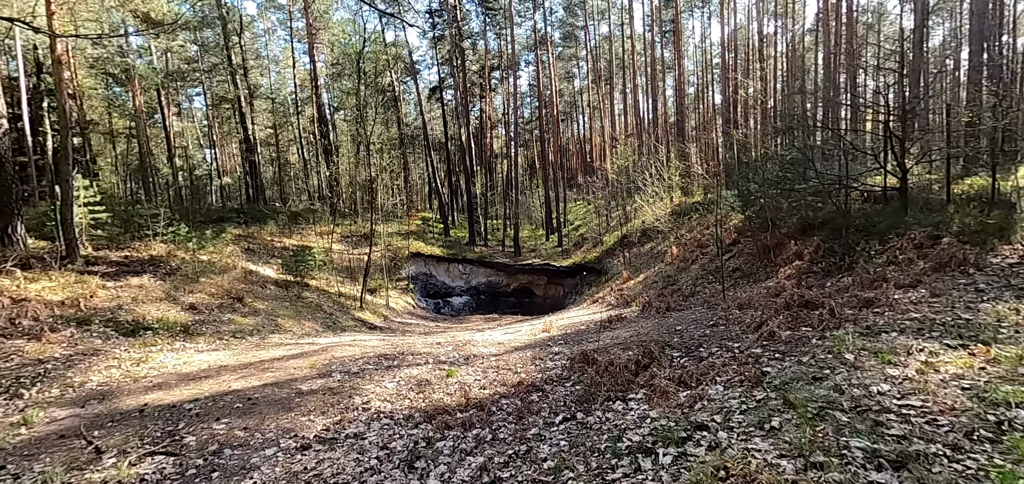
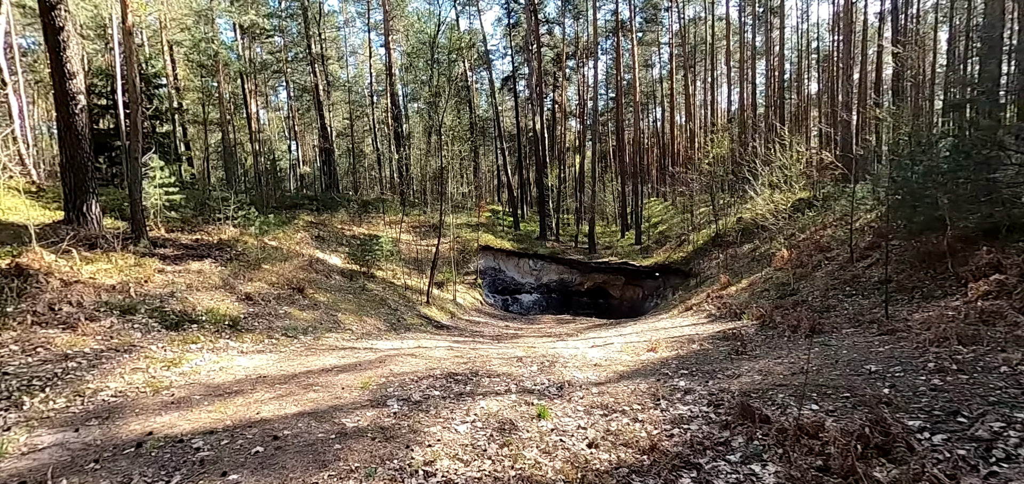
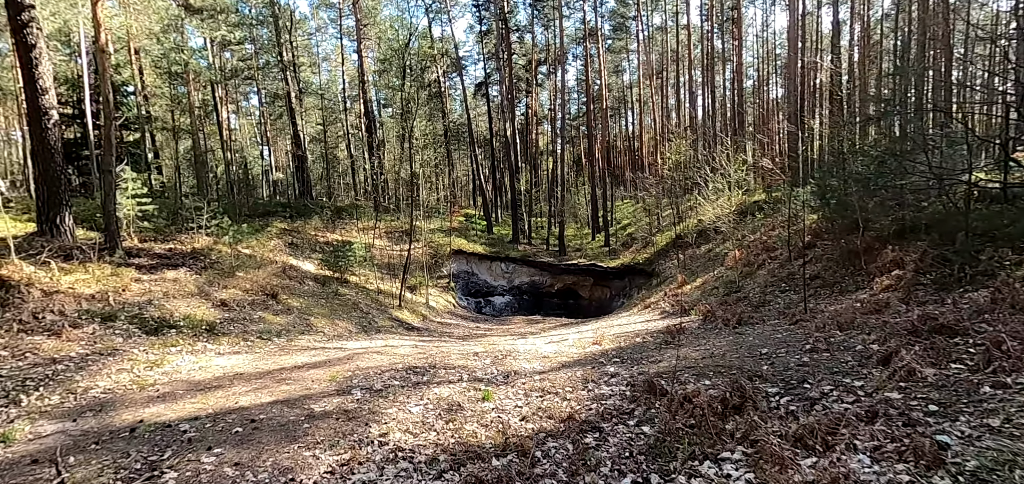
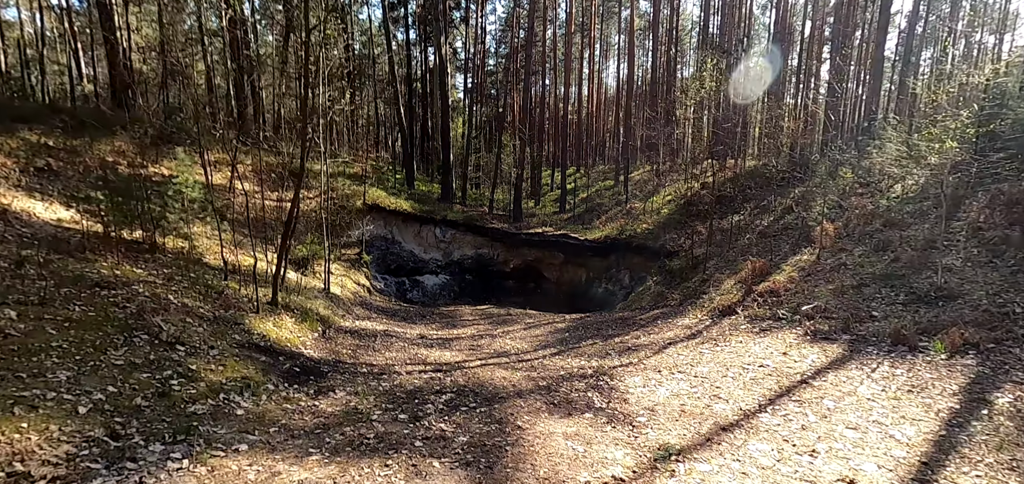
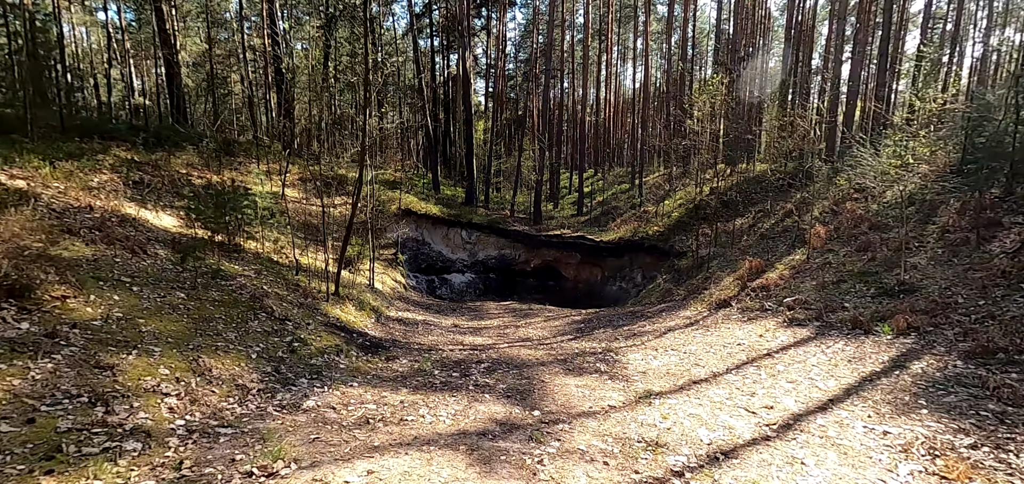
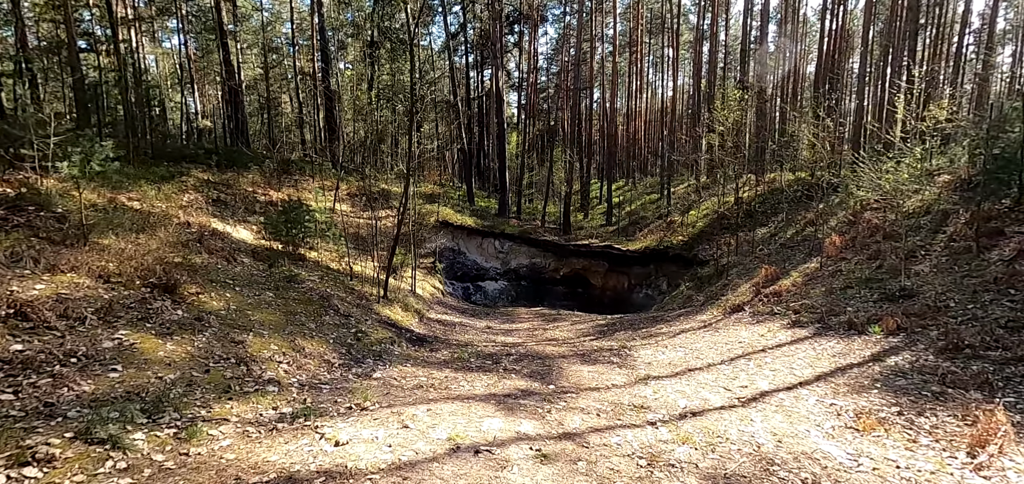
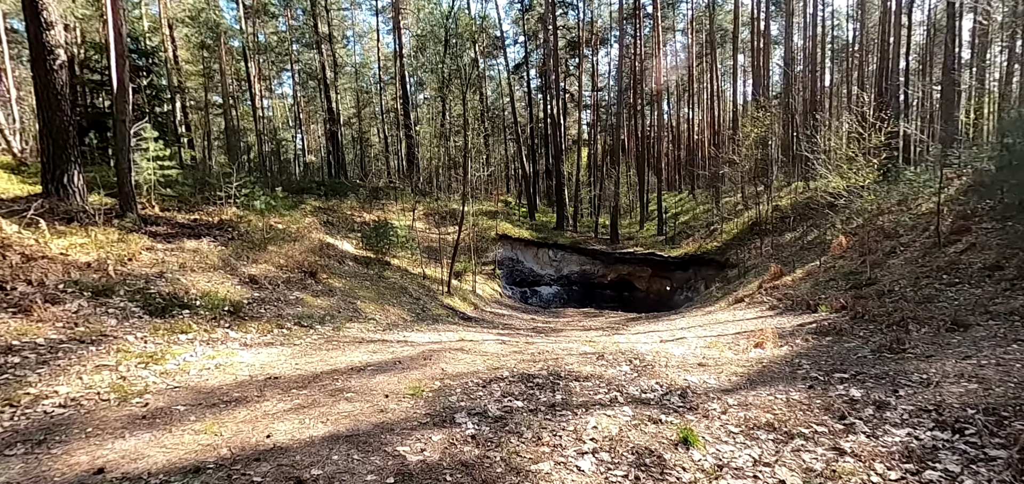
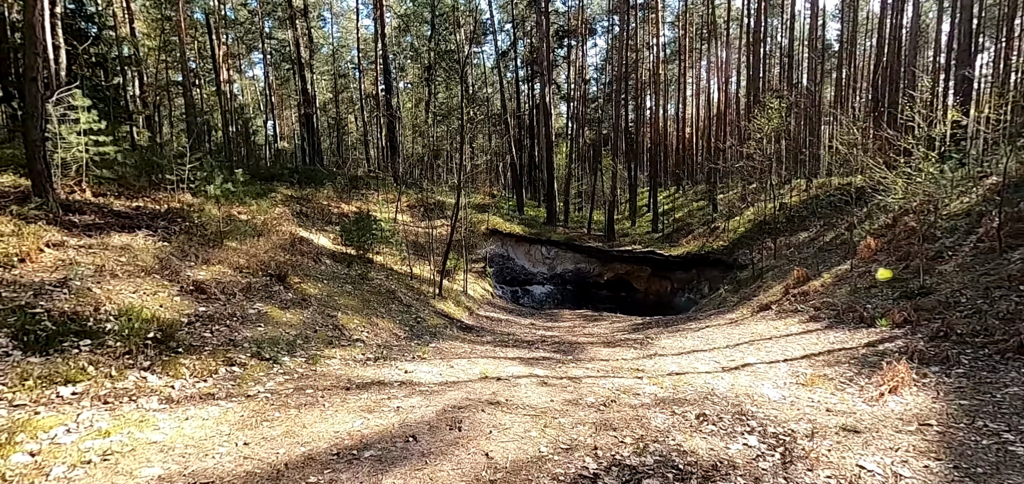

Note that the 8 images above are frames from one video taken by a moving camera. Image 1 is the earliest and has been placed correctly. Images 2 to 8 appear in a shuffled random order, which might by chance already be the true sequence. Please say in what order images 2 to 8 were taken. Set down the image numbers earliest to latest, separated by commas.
3, 2, 7, 8, 6, 5, 4
